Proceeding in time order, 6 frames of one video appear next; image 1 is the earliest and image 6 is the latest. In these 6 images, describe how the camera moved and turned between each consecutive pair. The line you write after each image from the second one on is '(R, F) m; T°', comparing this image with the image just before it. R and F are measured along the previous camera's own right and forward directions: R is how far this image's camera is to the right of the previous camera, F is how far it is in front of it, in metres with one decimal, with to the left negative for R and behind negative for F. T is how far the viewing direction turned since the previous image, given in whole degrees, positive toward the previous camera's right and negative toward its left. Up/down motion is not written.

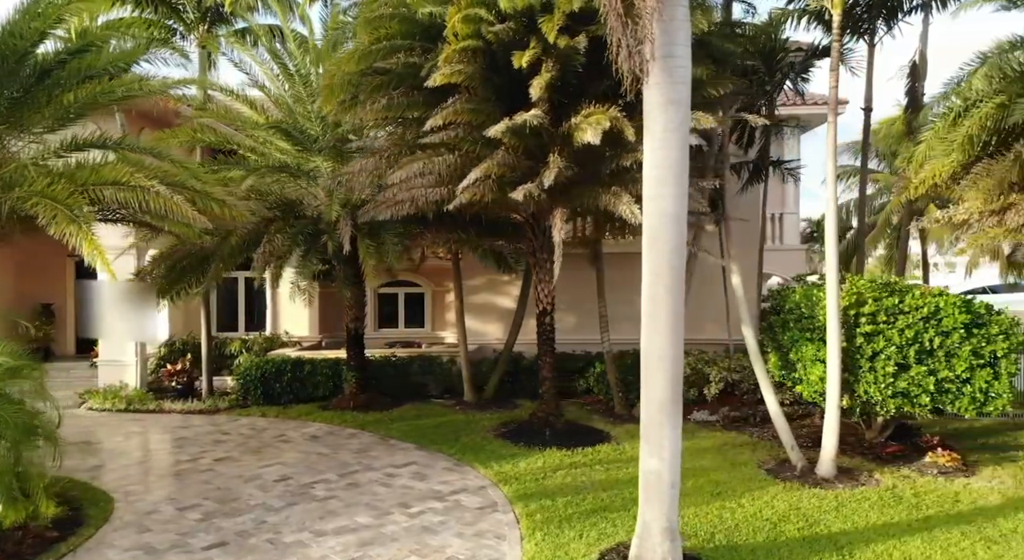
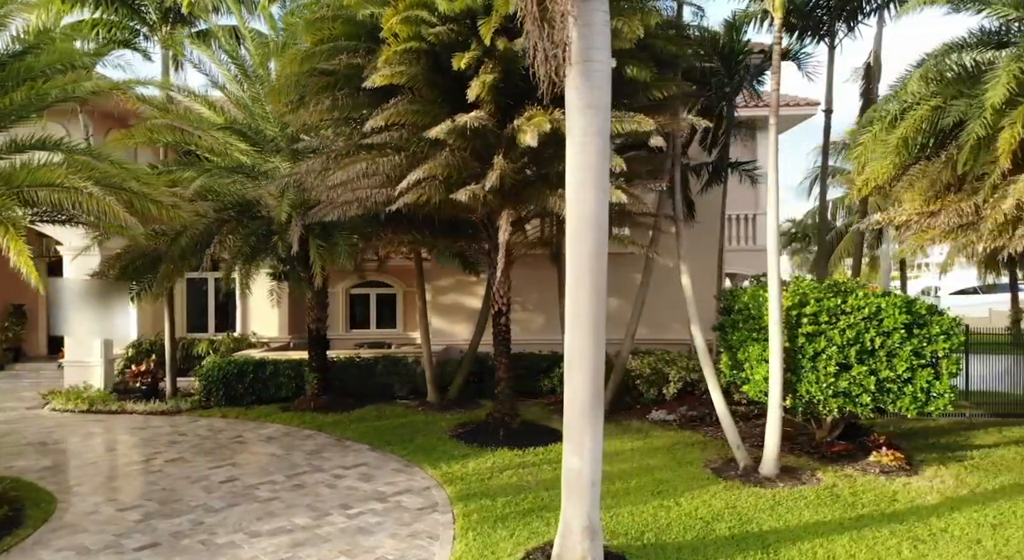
(+0.6, 0.0) m; 0°
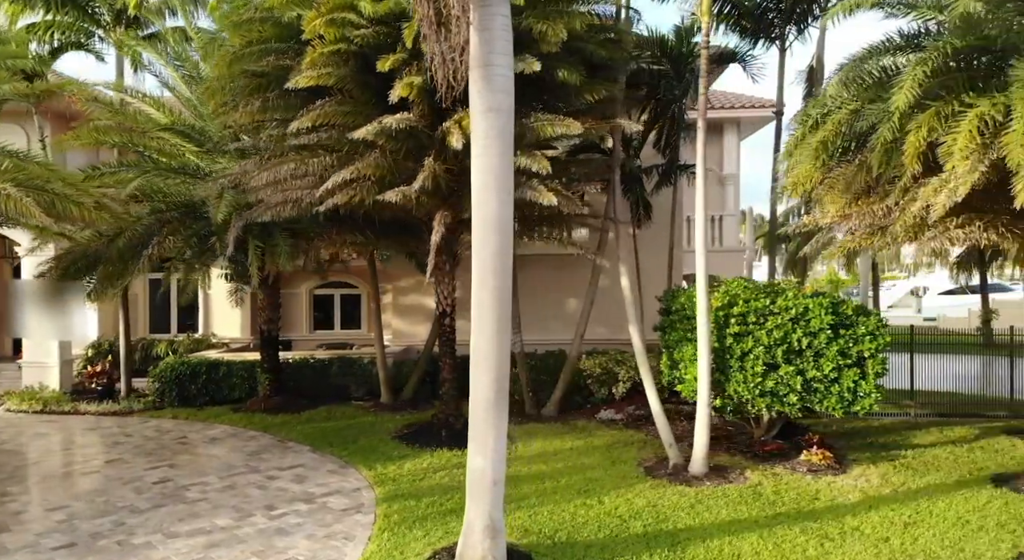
(+0.8, -0.1) m; +1°
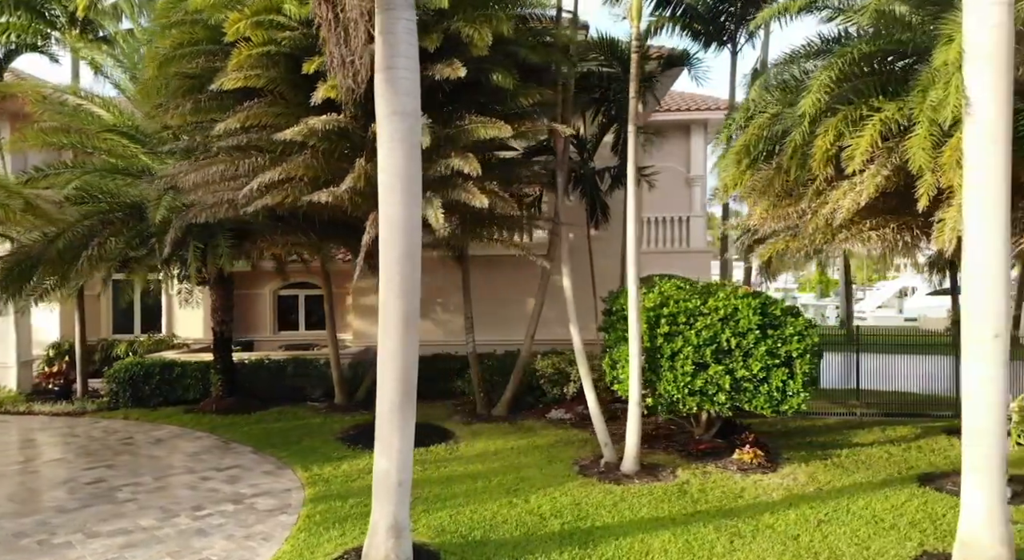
(+0.8, -0.1) m; +1°
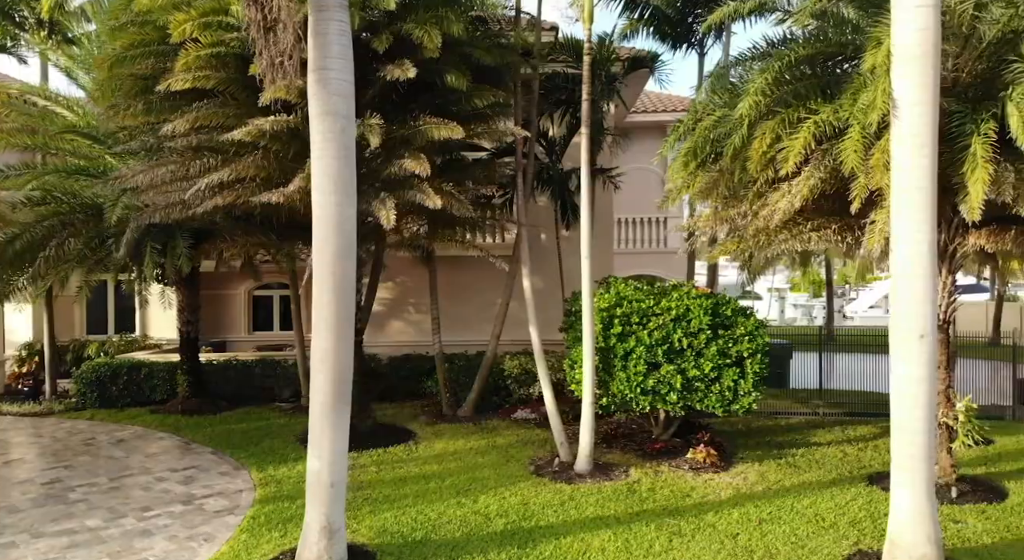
(+0.6, 0.0) m; 0°
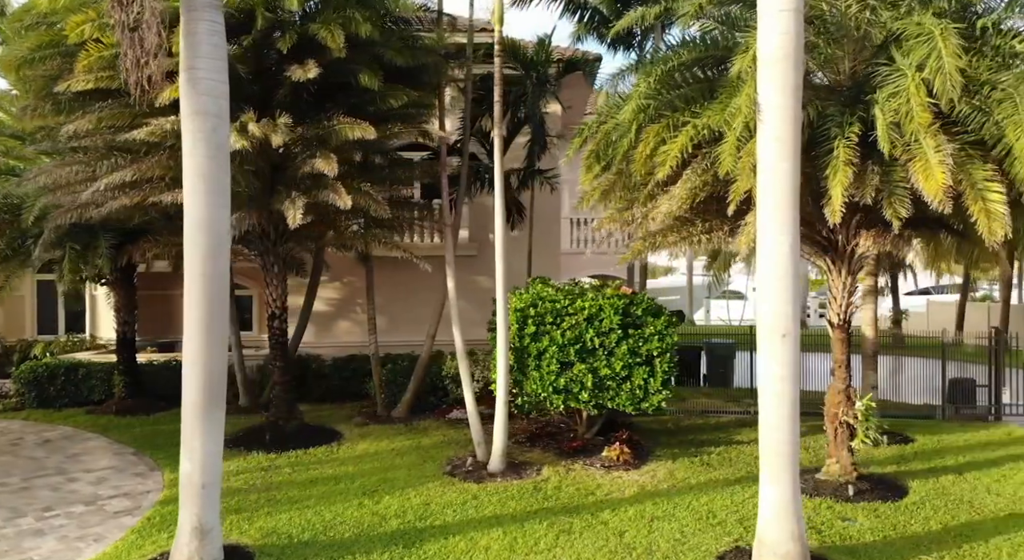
(+1.1, 0.0) m; +1°
